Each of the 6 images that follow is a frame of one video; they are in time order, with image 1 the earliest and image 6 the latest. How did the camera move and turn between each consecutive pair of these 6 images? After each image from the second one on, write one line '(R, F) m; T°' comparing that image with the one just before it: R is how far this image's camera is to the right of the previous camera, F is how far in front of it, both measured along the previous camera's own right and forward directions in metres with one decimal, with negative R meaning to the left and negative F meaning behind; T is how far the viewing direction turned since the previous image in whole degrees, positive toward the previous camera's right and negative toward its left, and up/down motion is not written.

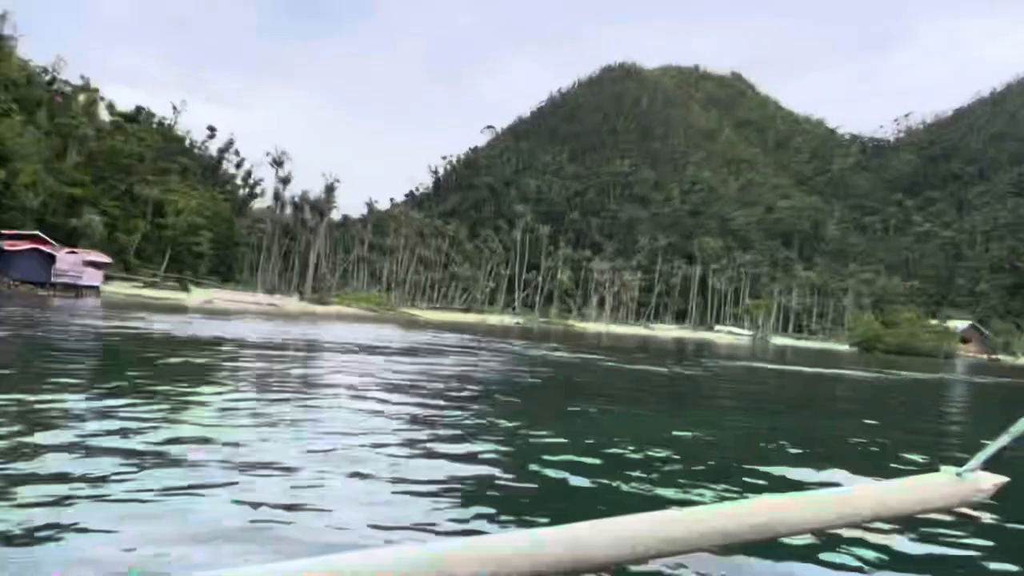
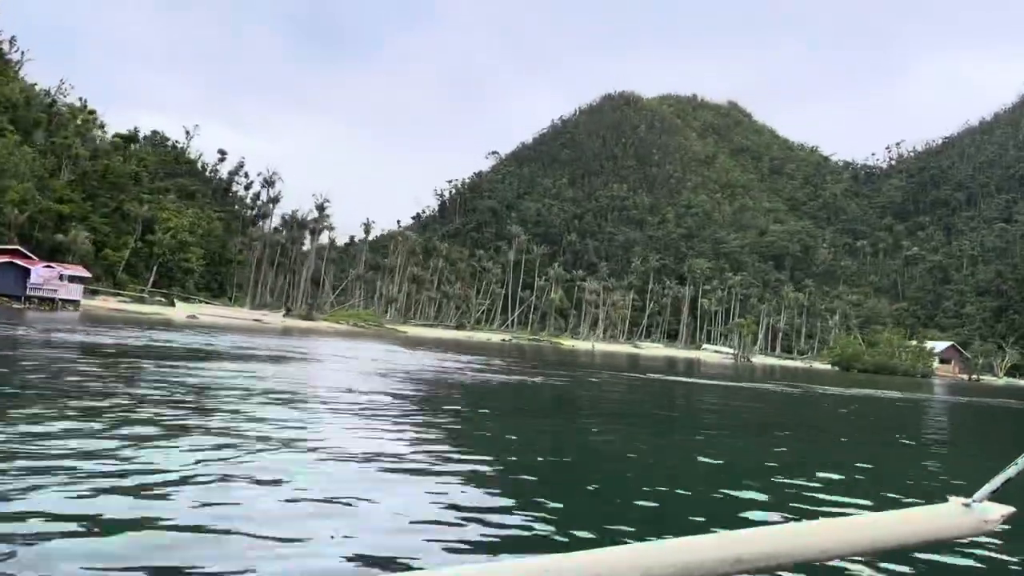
(+0.8, -1.1) m; 0°
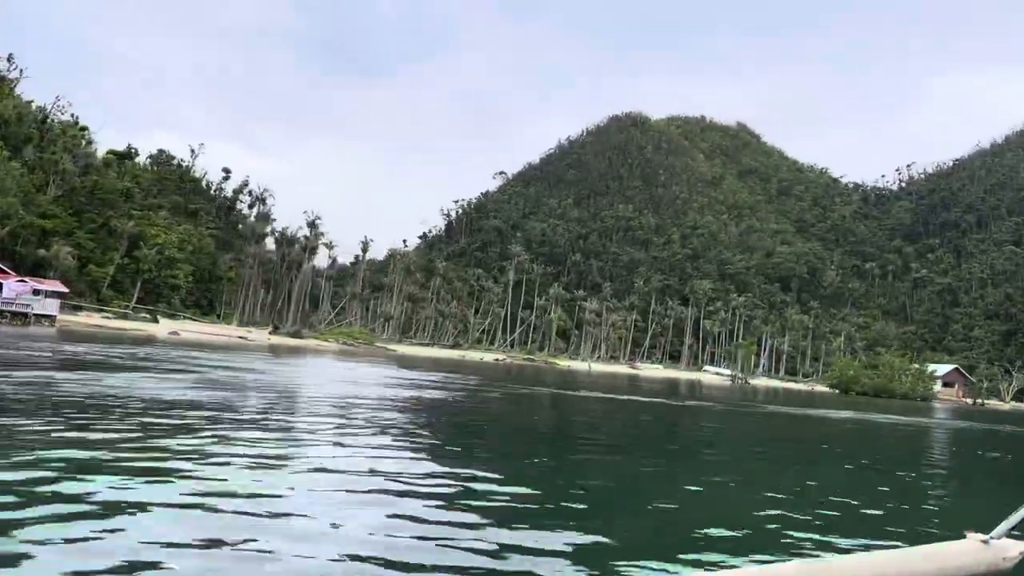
(+1.0, +0.4) m; -1°
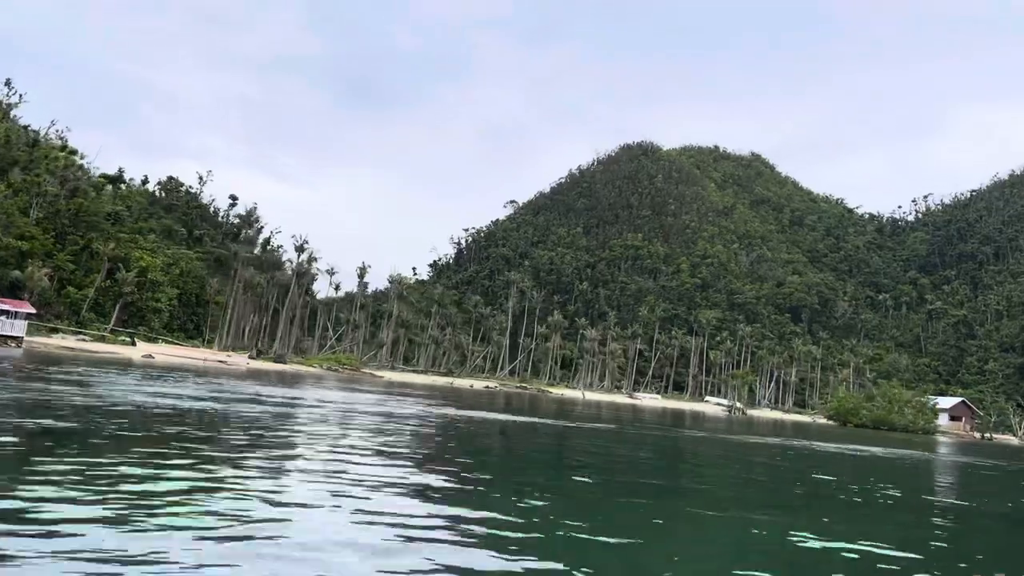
(+1.5, +0.6) m; -1°
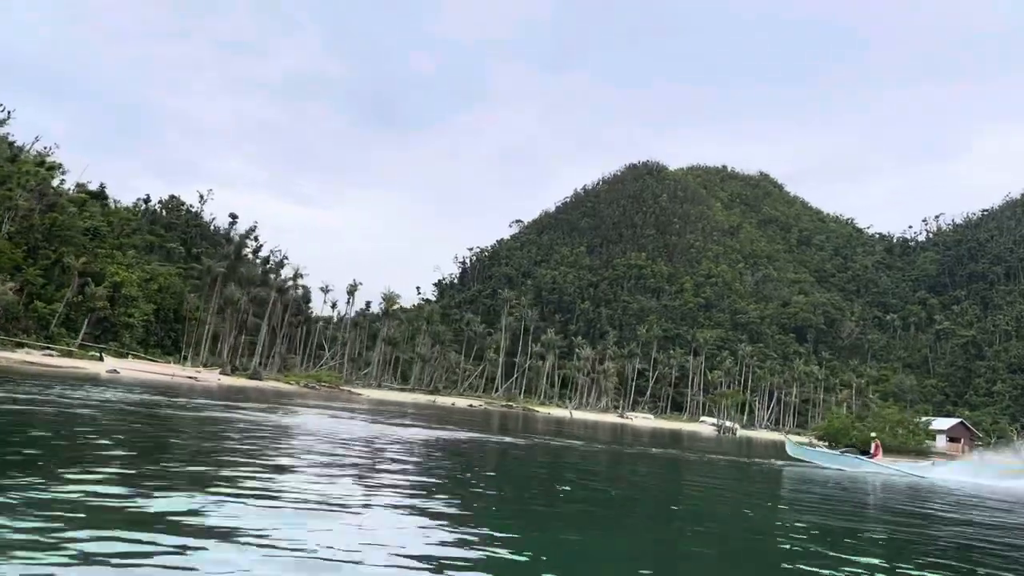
(+1.7, +0.5) m; -1°
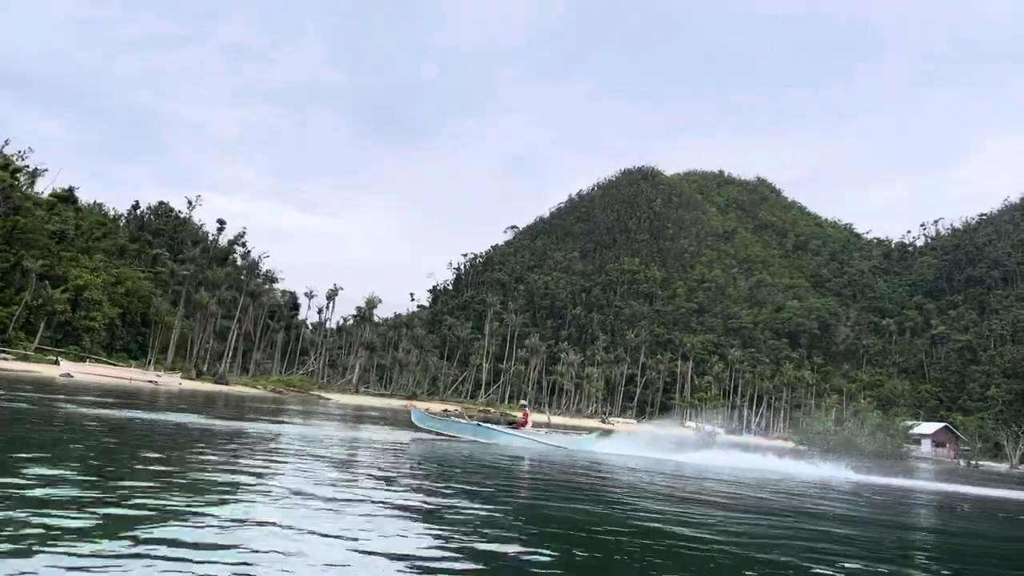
(+1.6, +0.6) m; 0°
